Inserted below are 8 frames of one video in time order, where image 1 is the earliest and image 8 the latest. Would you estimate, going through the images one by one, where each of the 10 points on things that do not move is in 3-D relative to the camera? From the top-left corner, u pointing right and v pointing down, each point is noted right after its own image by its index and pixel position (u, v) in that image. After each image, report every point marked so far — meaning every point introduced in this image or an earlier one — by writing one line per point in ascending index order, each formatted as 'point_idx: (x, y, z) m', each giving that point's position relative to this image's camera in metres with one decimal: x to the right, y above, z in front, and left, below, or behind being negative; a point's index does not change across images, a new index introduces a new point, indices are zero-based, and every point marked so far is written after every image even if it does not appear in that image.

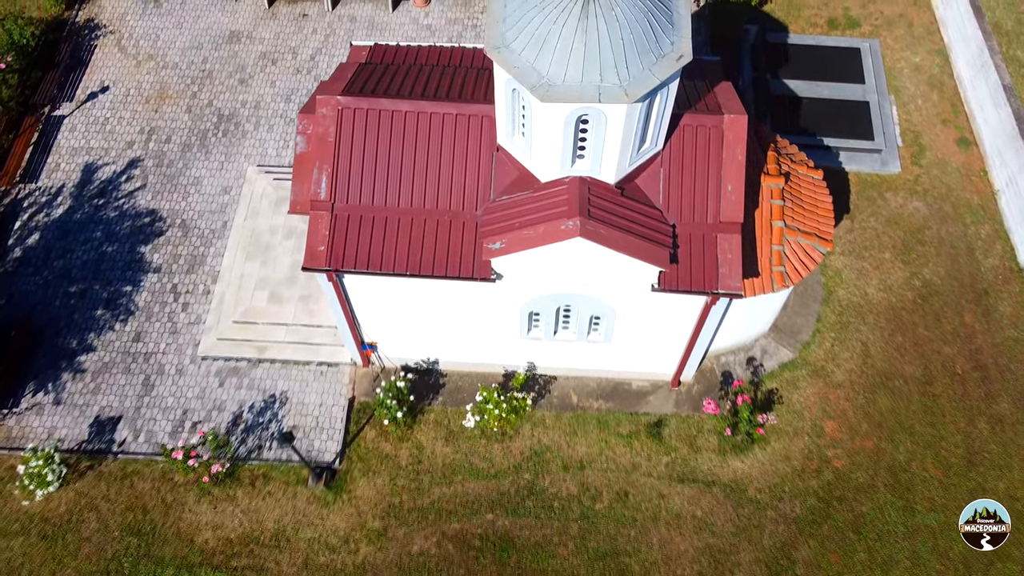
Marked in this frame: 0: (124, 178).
0: (-9.0, +2.6, +18.8) m
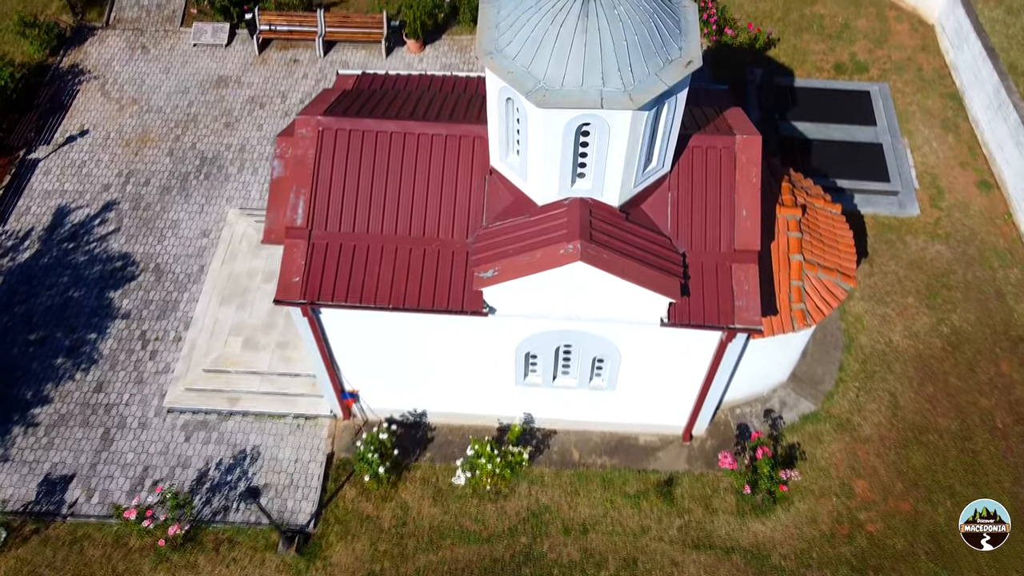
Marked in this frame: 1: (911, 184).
0: (-9.1, +1.5, +17.7) m
1: (+8.7, +2.3, +17.6) m
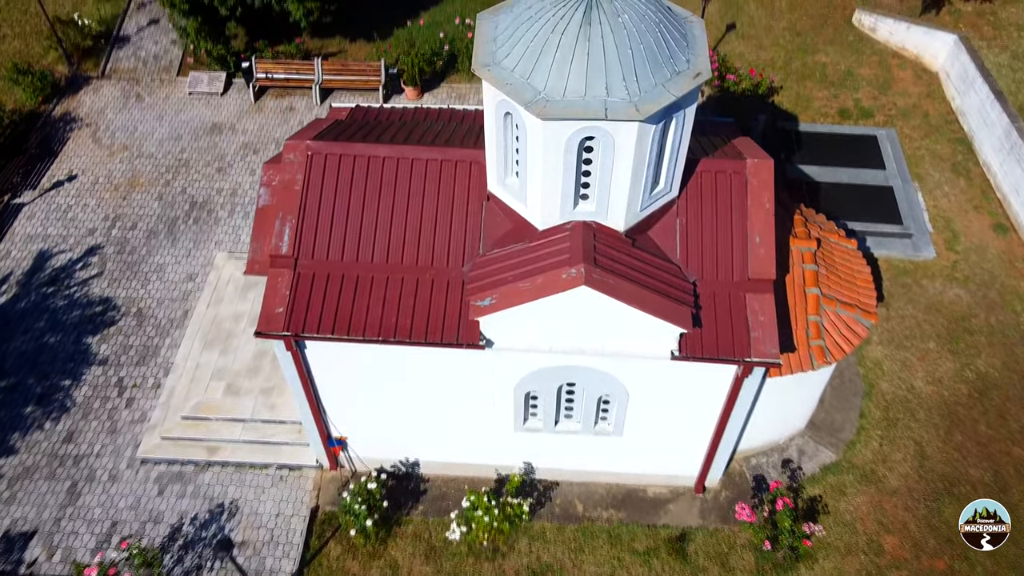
0: (-9.1, +0.5, +17.0) m
1: (+8.7, +1.3, +17.0) m
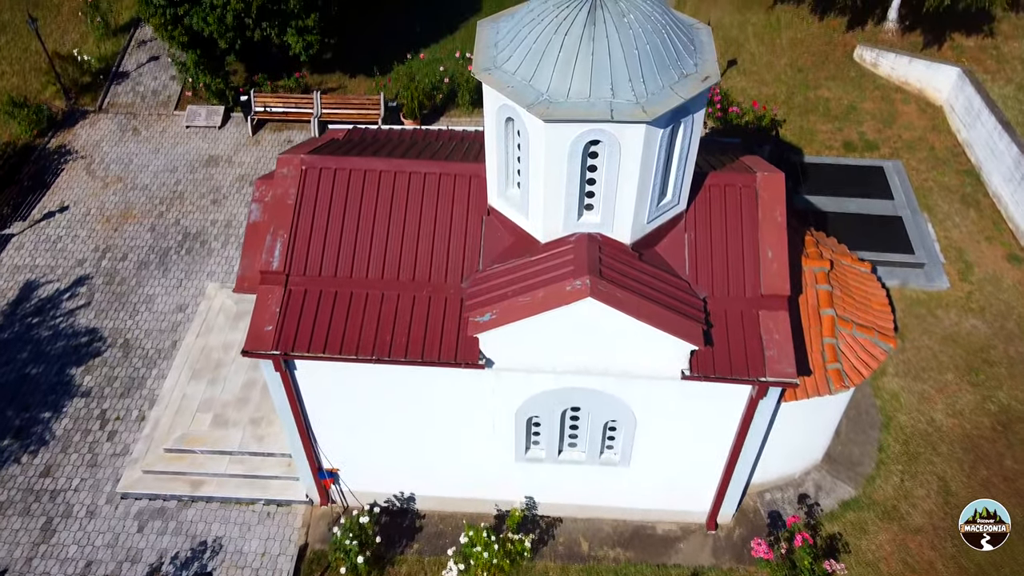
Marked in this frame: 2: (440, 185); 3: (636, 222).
0: (-9.1, -0.2, +16.5) m
1: (+8.7, +0.6, +16.5) m
2: (-1.0, +1.4, +11.0) m
3: (+1.6, +0.8, +10.1) m
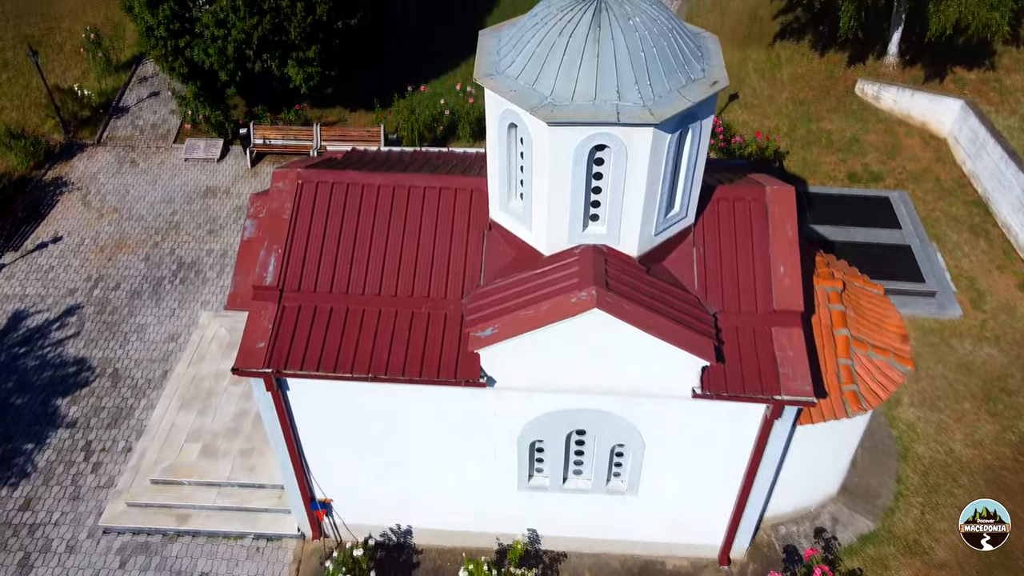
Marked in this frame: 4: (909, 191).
0: (-9.1, -0.7, +16.1) m
1: (+8.7, +0.1, +16.2) m
2: (-1.0, +1.2, +10.7) m
3: (+1.6, +0.7, +9.8) m
4: (+9.1, +2.2, +18.5) m
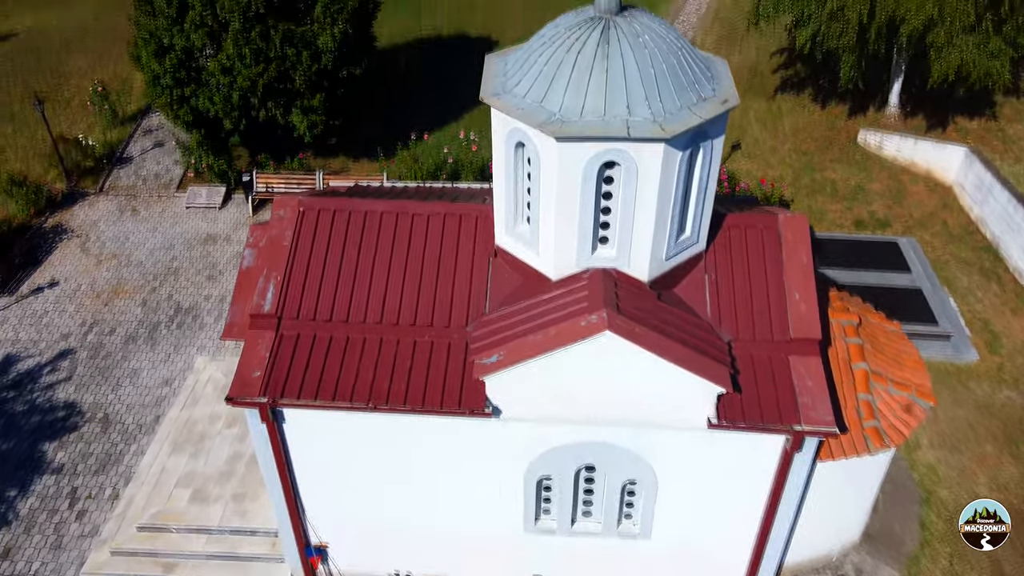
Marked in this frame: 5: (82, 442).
0: (-9.0, -1.6, +15.7) m
1: (+8.8, -0.8, +15.8) m
2: (-0.9, +0.8, +10.4) m
3: (+1.7, +0.4, +9.5) m
4: (+9.2, +1.2, +18.3) m
5: (-7.6, -2.7, +14.2) m
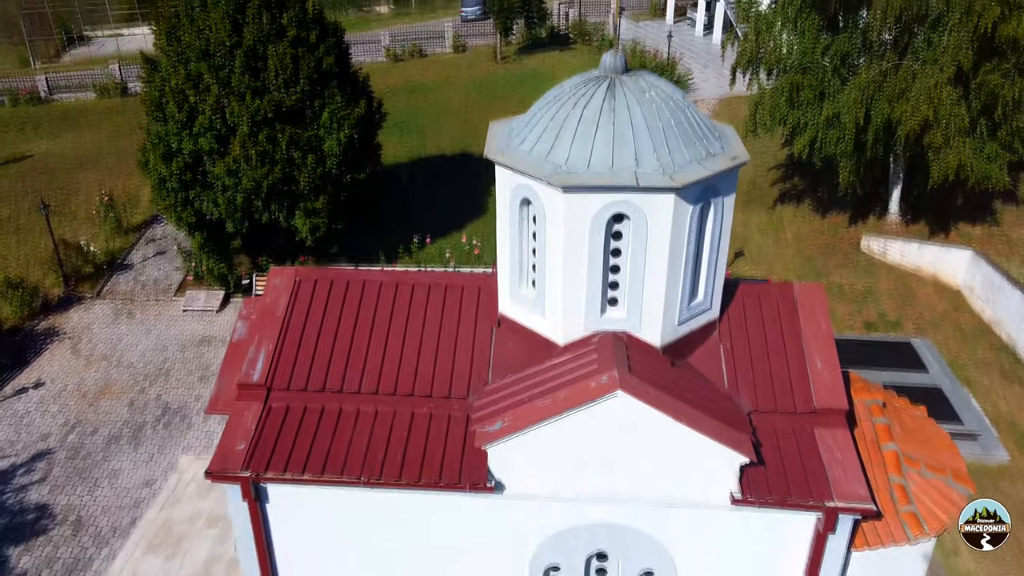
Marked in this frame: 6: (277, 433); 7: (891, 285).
0: (-8.9, -3.3, +14.8) m
1: (+8.9, -2.6, +15.0) m
2: (-0.8, -0.1, +10.0) m
3: (+1.7, -0.4, +9.0) m
4: (+9.3, -1.1, +17.9) m
5: (-7.5, -4.2, +13.1) m
6: (-2.6, -1.6, +9.0) m
7: (+9.2, +0.1, +19.6) m
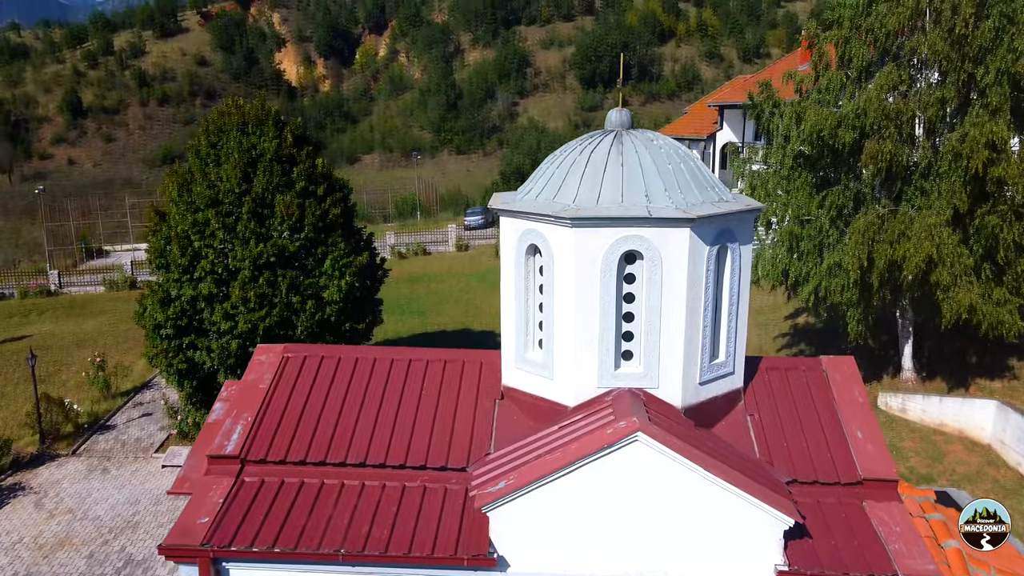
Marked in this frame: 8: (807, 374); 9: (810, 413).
0: (-8.9, -5.4, +12.9) m
1: (+8.9, -4.8, +13.3) m
2: (-0.8, -0.9, +9.2) m
3: (+1.8, -0.9, +8.2) m
4: (+9.3, -4.1, +16.5) m
5: (-7.5, -5.7, +11.1) m
6: (-2.6, -2.1, +7.9) m
7: (+9.3, -3.5, +18.5) m
8: (+3.3, -1.0, +9.0) m
9: (+3.2, -1.3, +8.6) m
